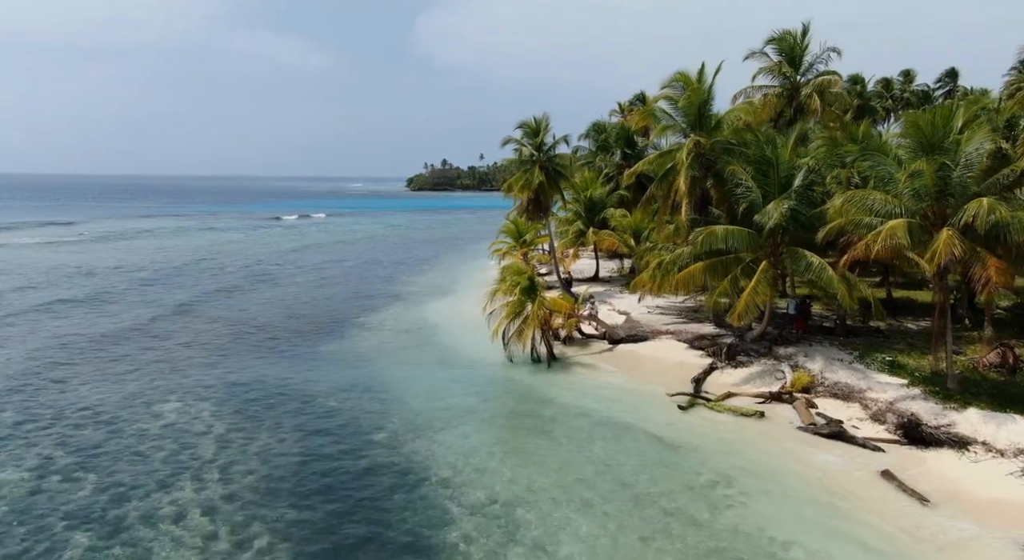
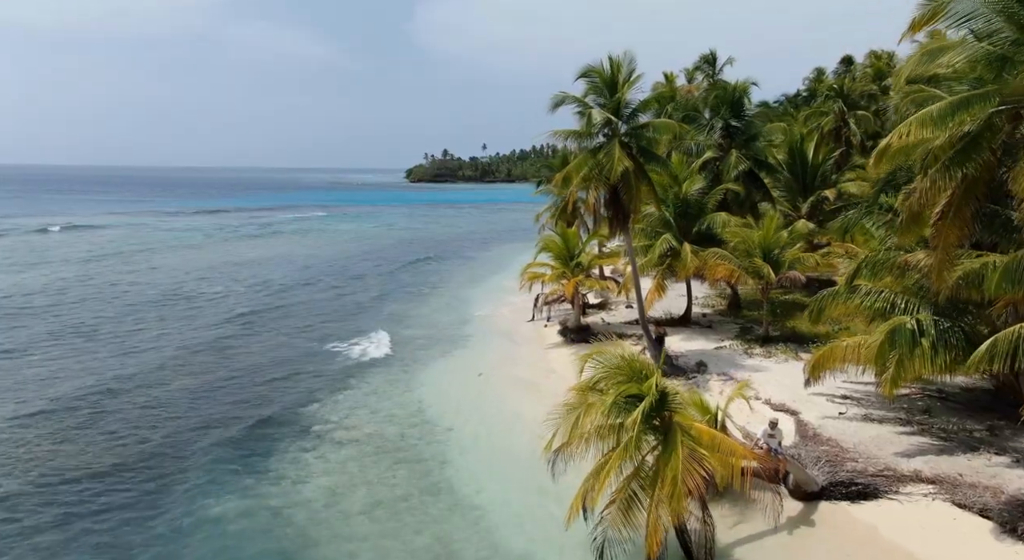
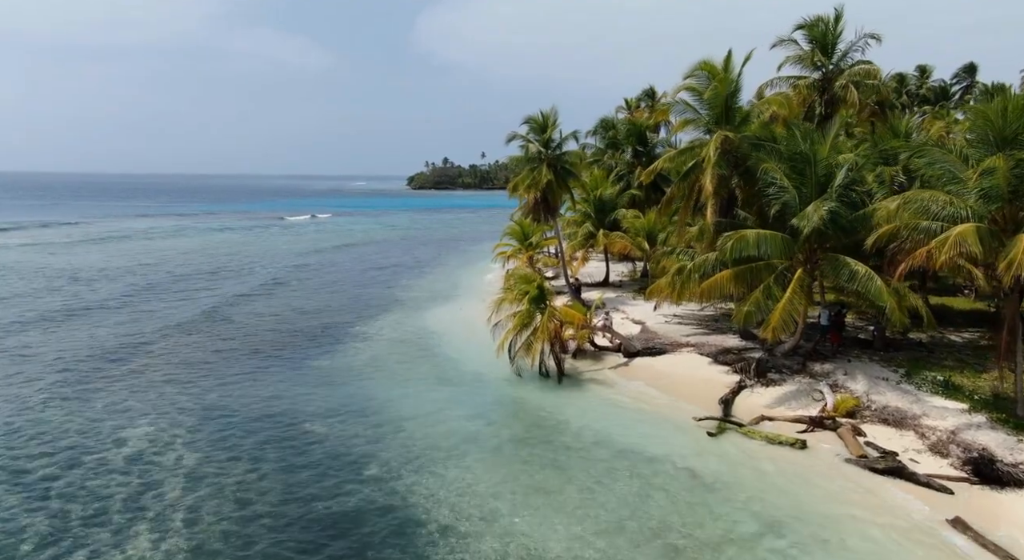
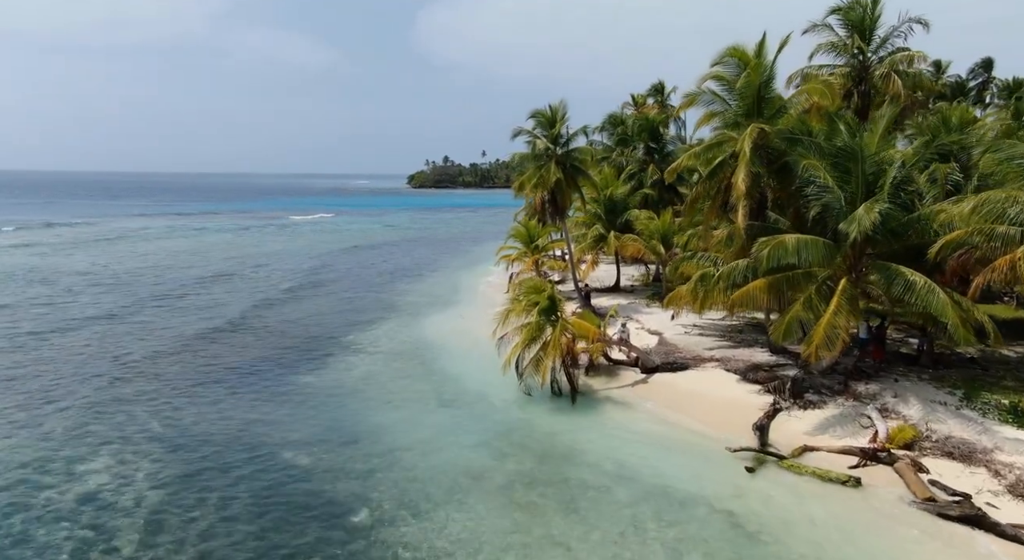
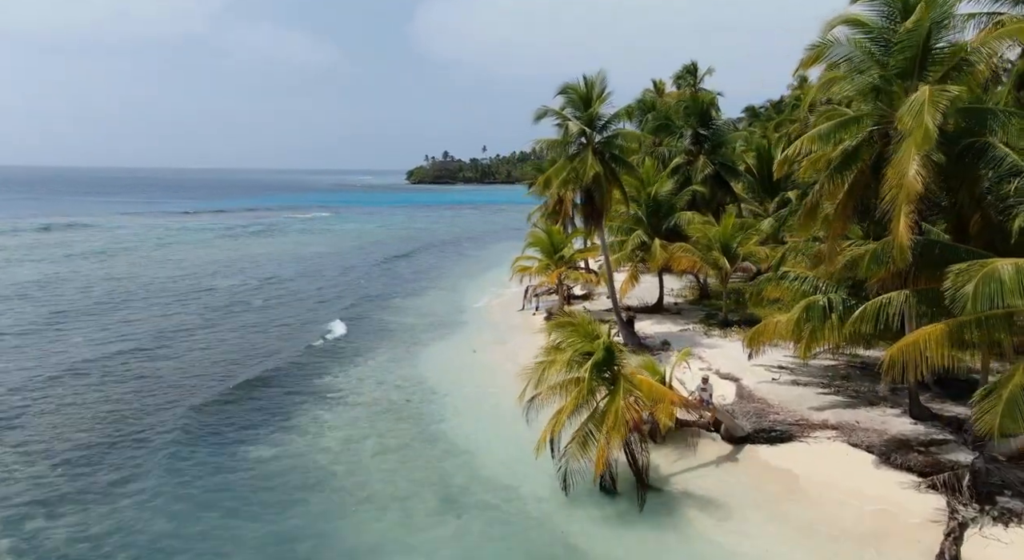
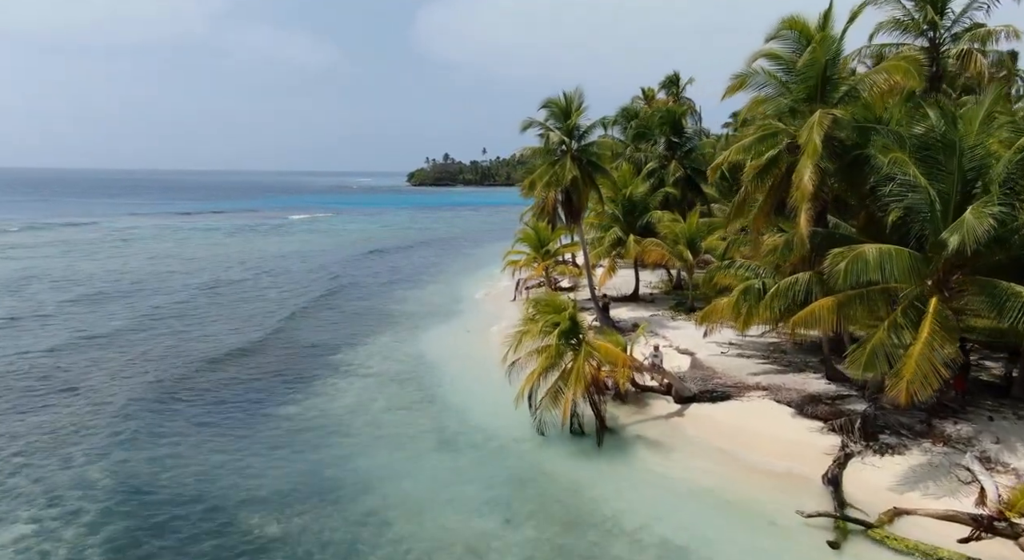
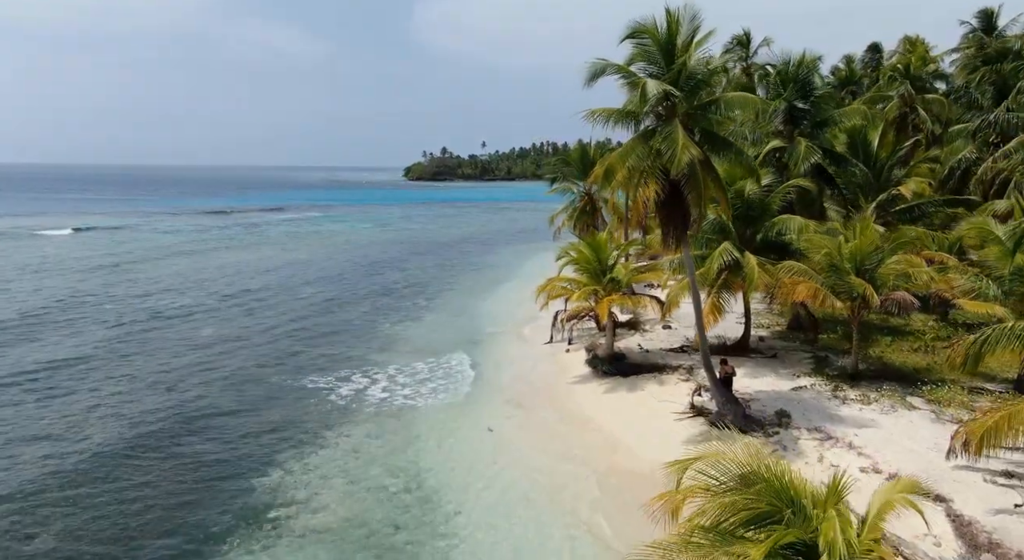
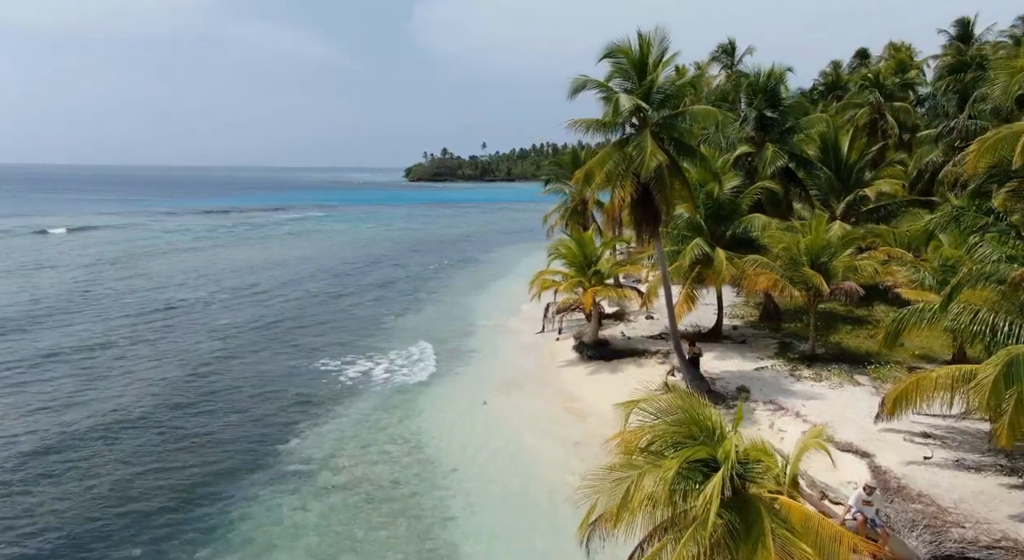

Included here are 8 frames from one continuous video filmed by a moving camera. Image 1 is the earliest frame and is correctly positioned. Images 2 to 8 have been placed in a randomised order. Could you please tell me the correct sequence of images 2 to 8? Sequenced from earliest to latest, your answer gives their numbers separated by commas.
3, 4, 6, 5, 2, 8, 7
